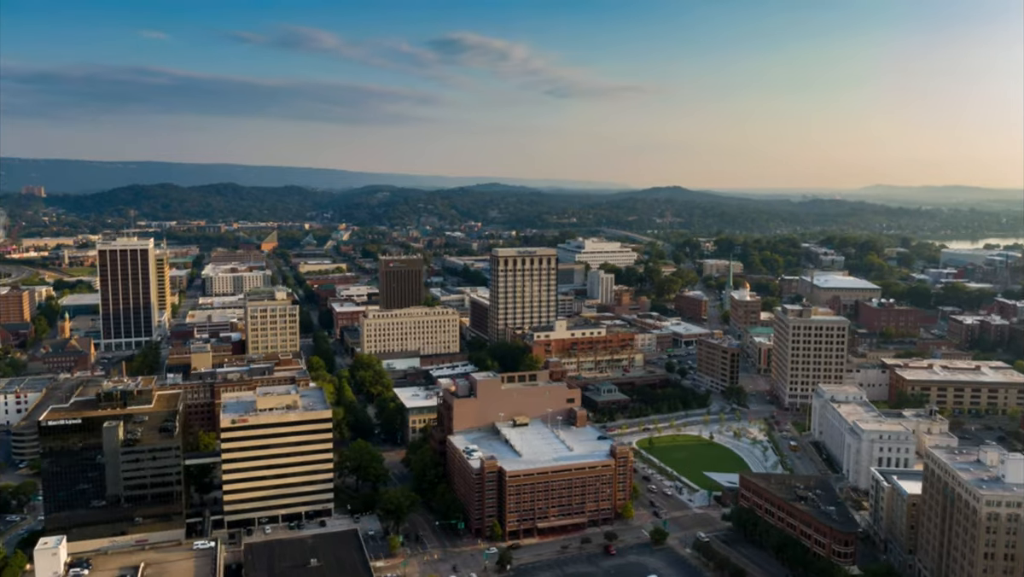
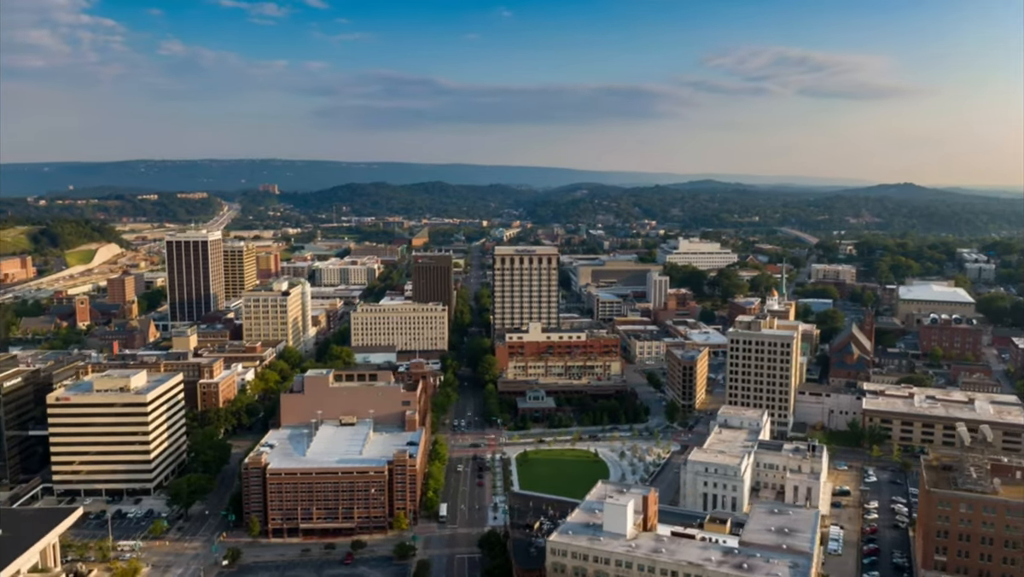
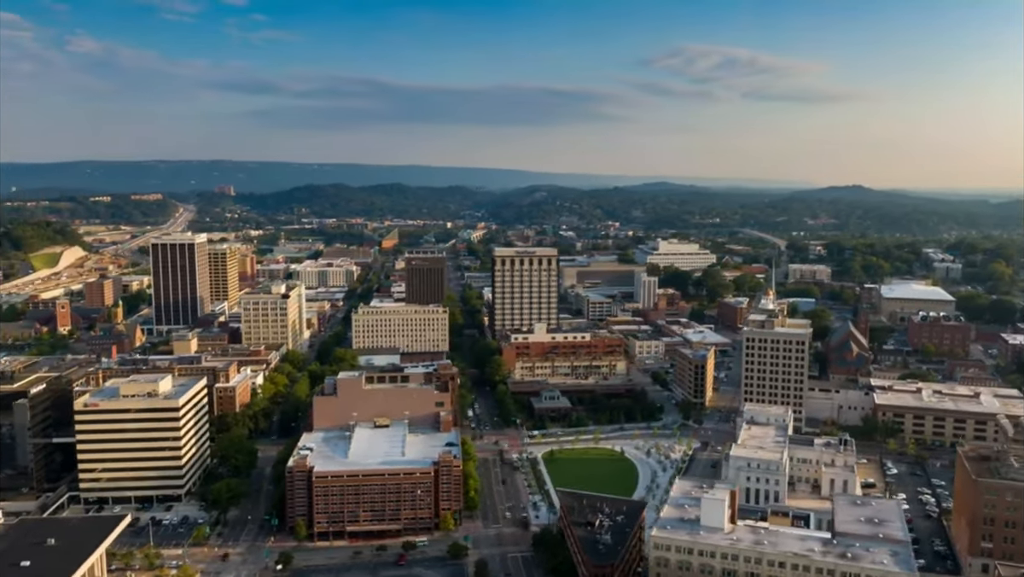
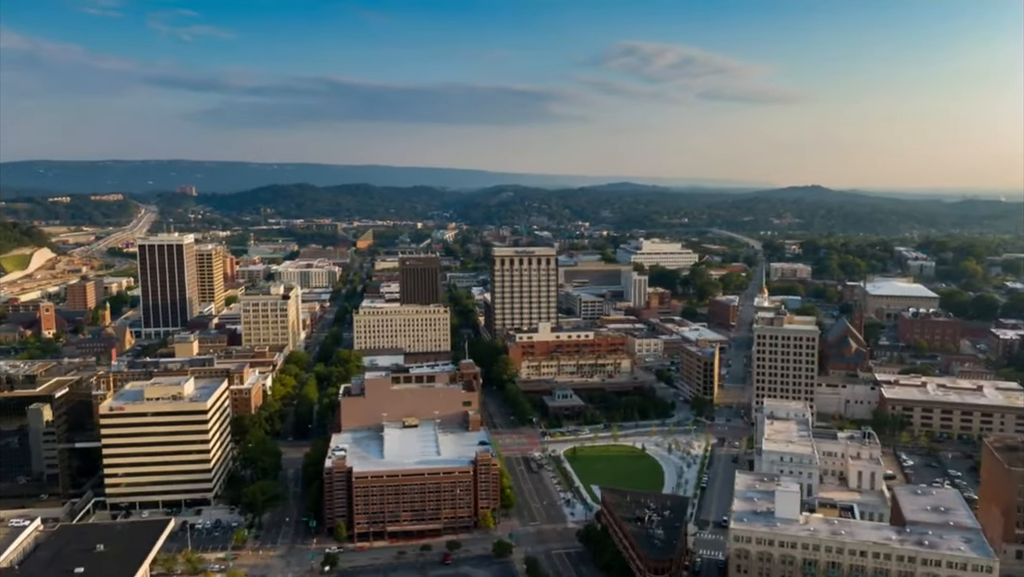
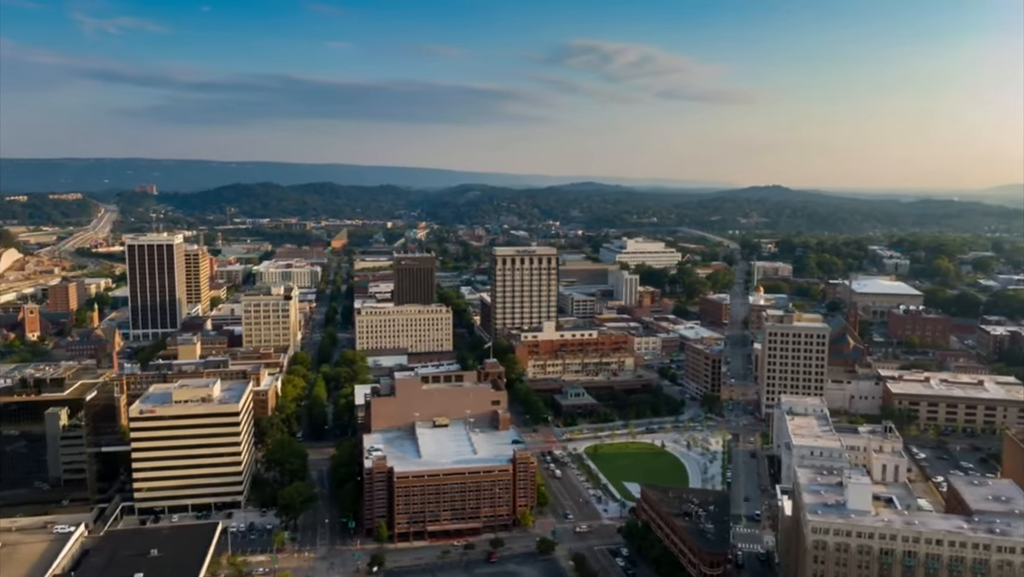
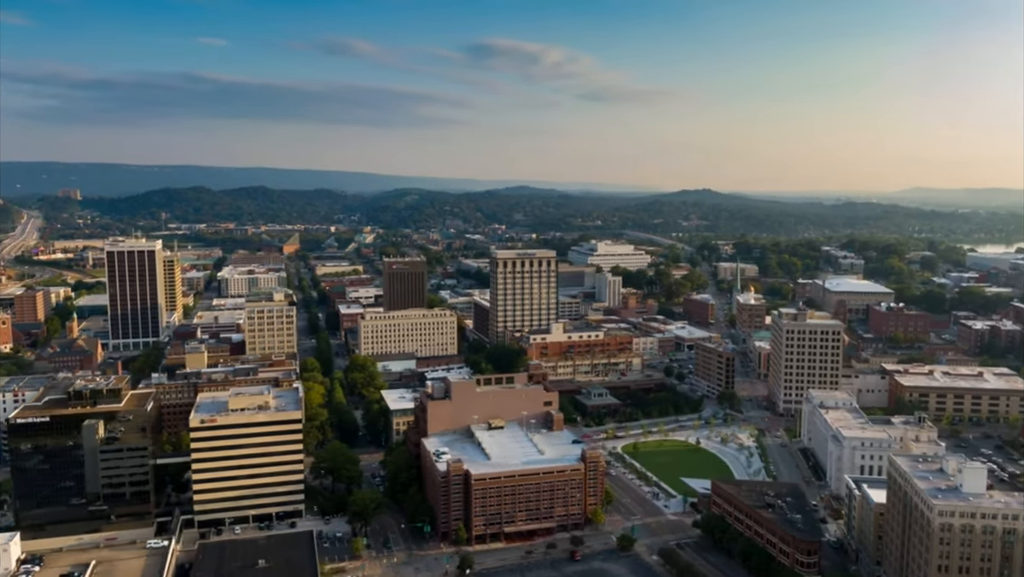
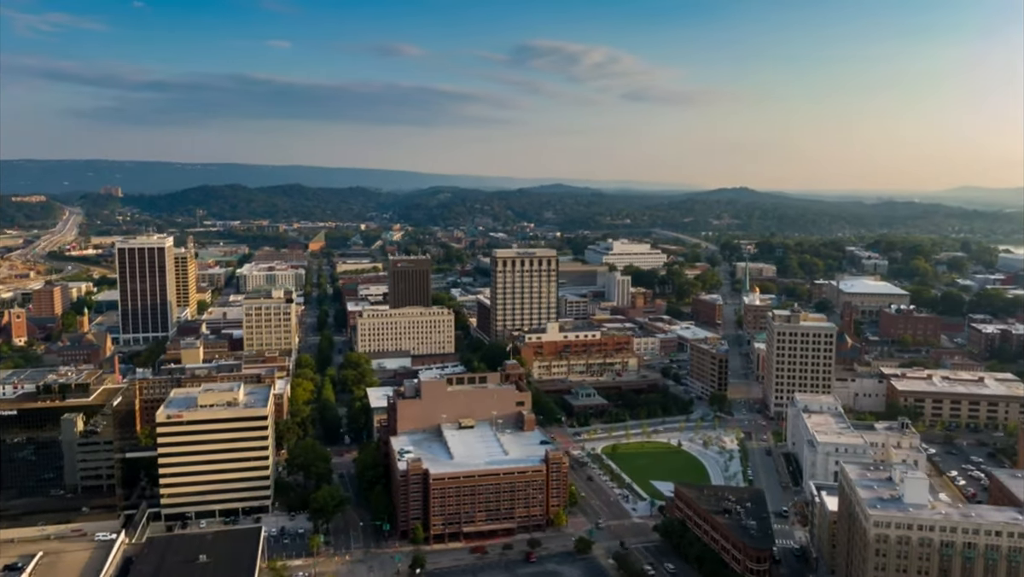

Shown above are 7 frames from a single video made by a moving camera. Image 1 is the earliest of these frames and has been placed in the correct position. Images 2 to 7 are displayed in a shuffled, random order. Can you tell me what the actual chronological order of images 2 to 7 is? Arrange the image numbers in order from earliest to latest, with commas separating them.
6, 7, 5, 4, 3, 2
